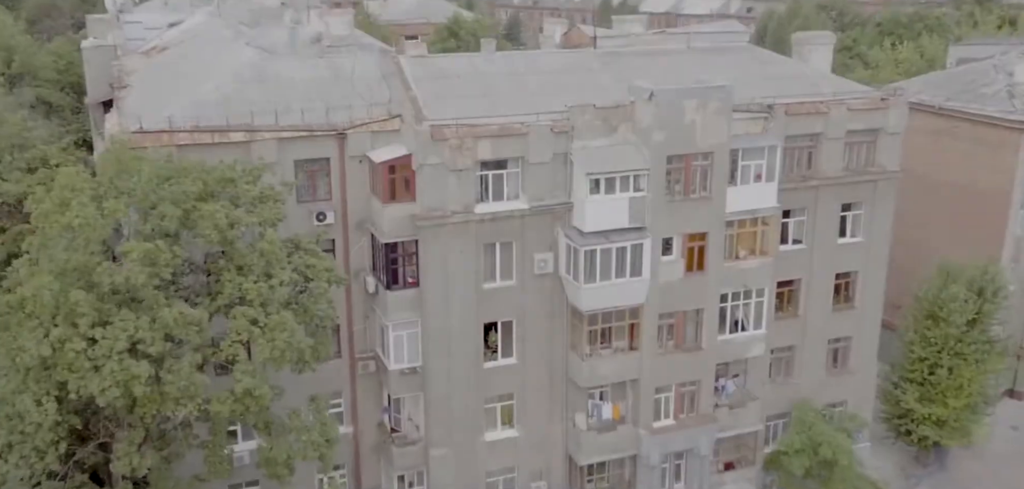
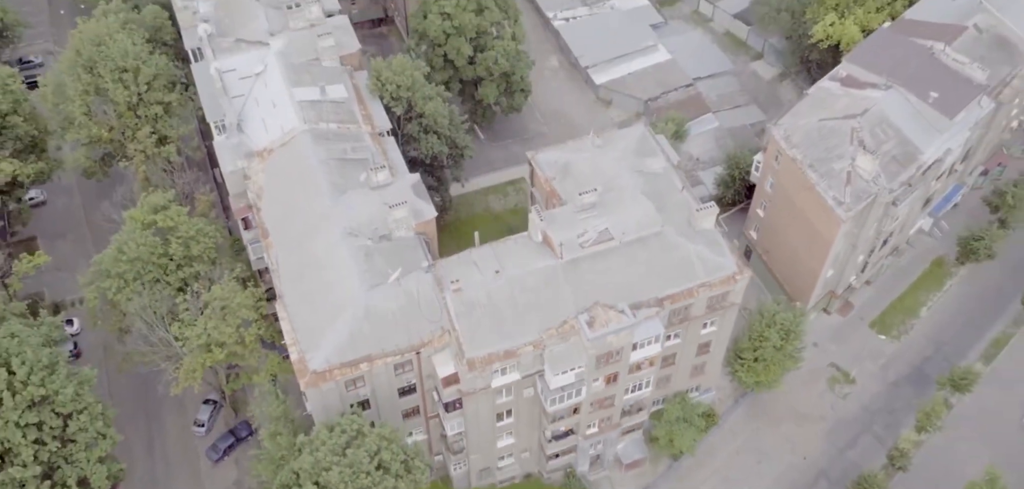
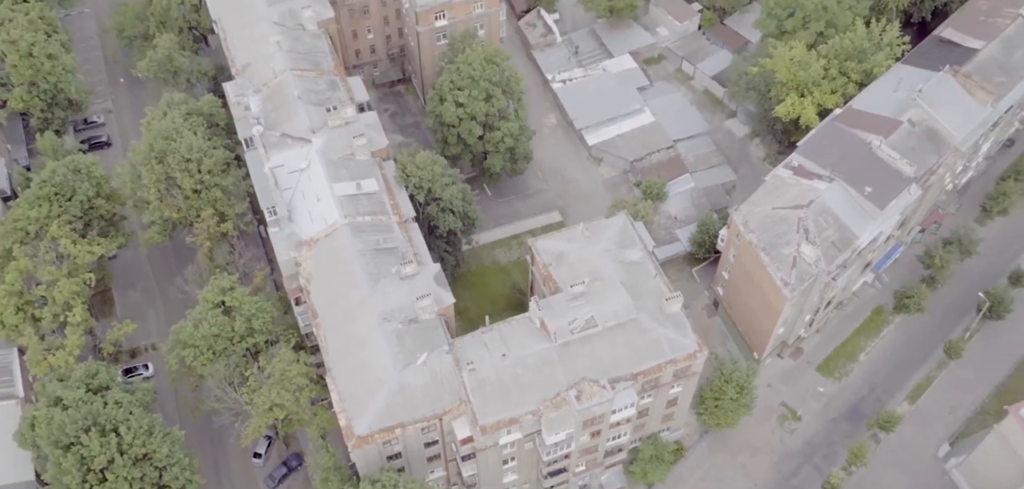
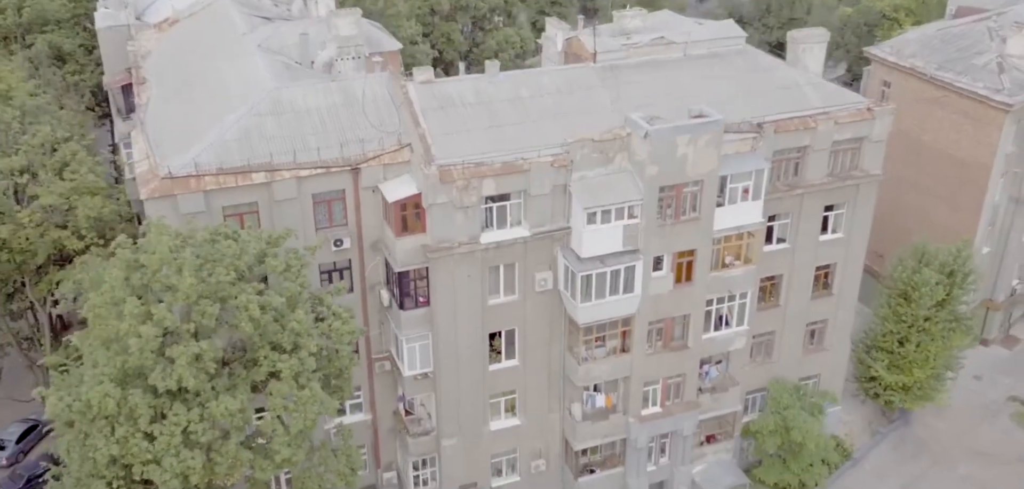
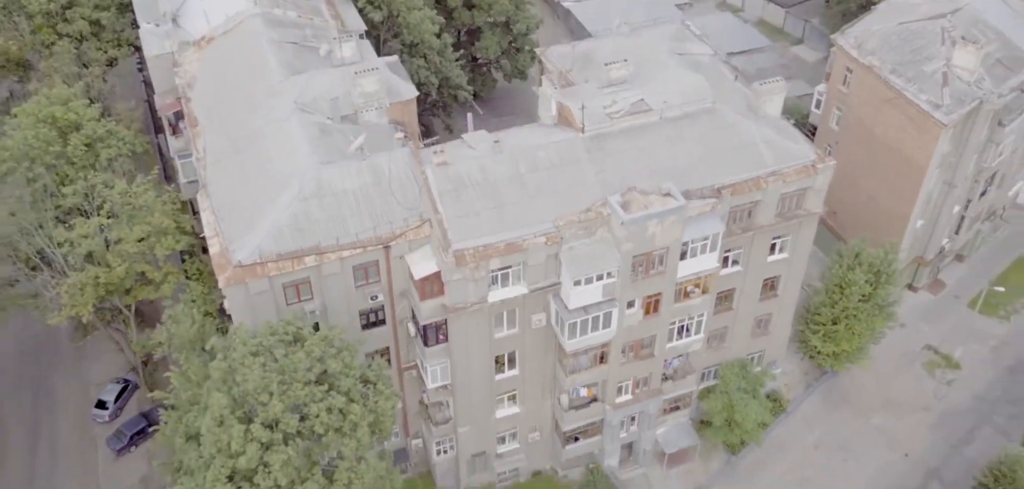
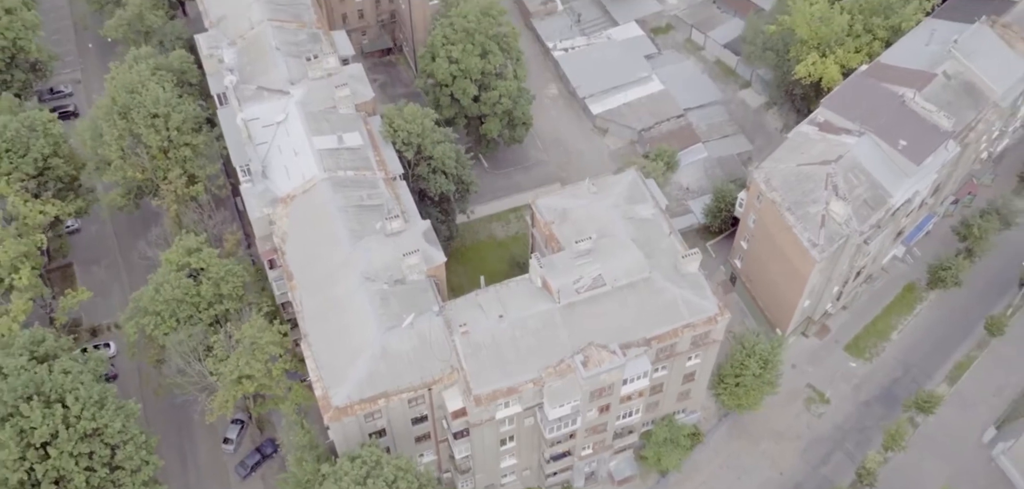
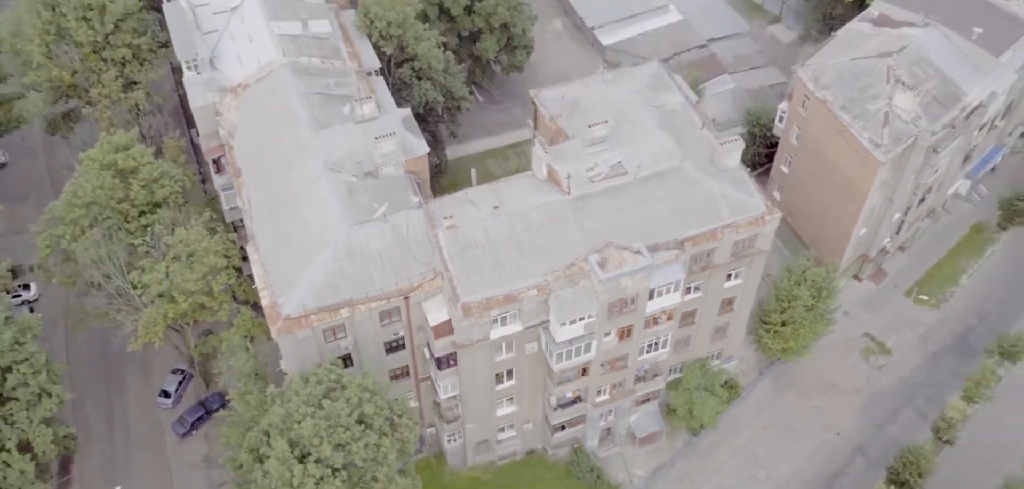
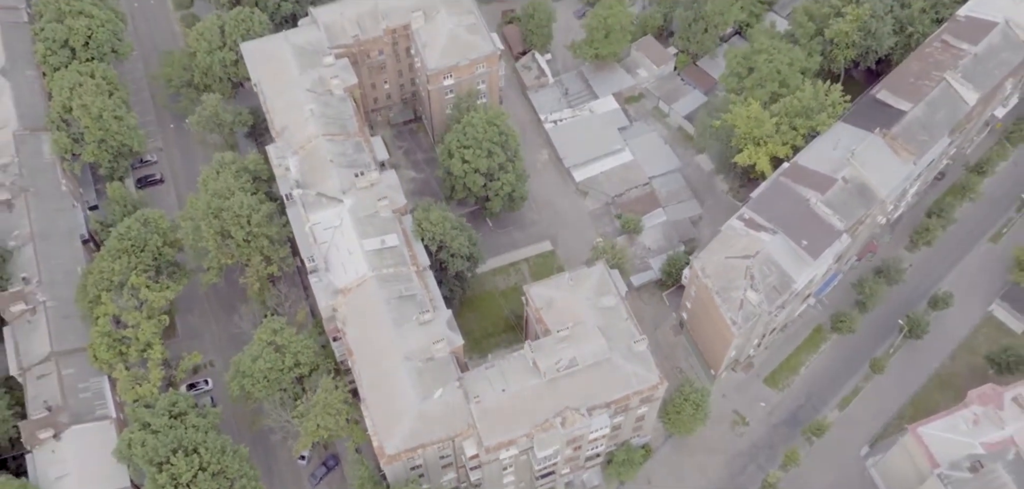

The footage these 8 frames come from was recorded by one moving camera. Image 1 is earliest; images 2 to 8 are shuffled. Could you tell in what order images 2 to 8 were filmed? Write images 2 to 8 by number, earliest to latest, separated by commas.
4, 5, 7, 2, 6, 3, 8
